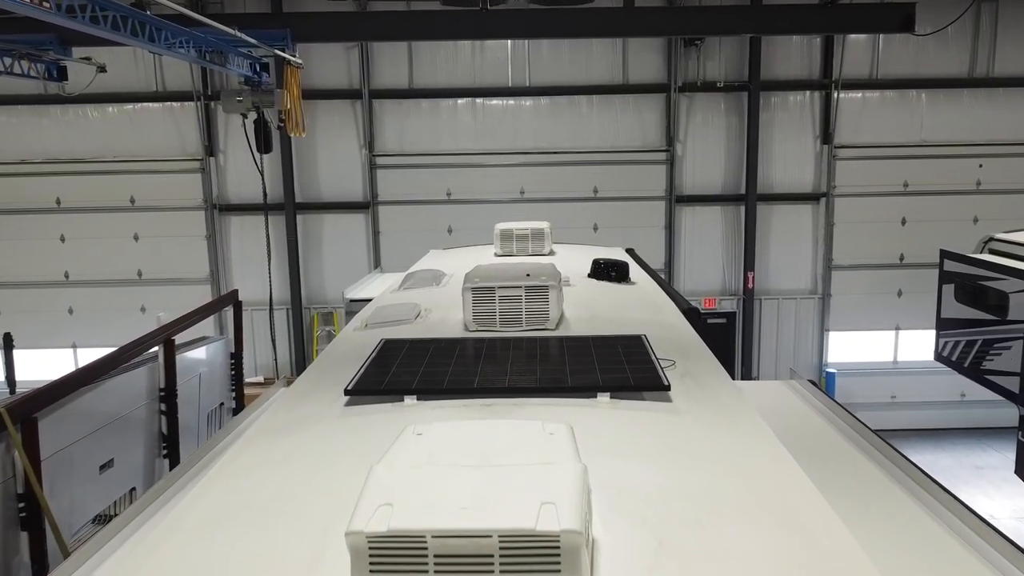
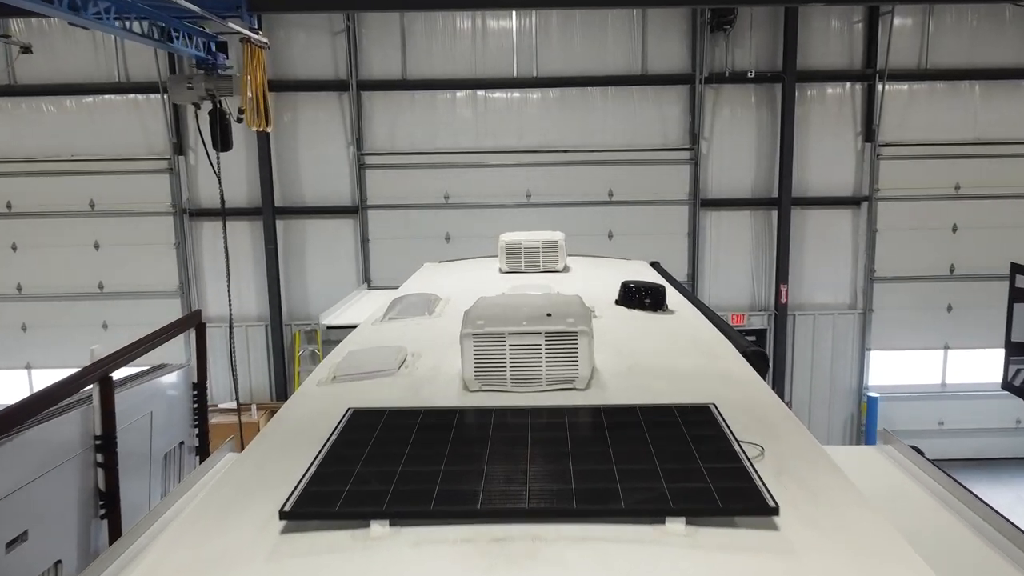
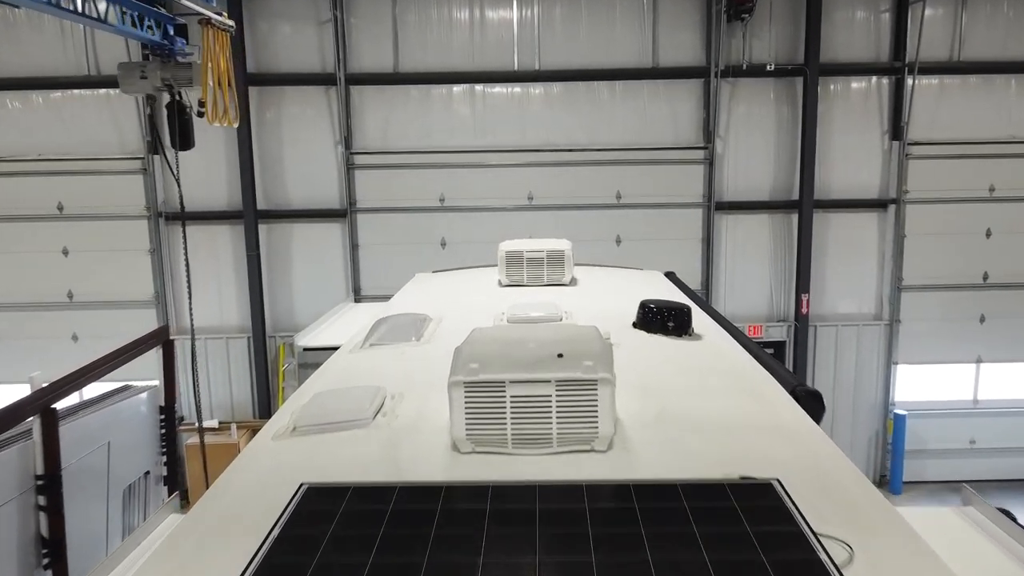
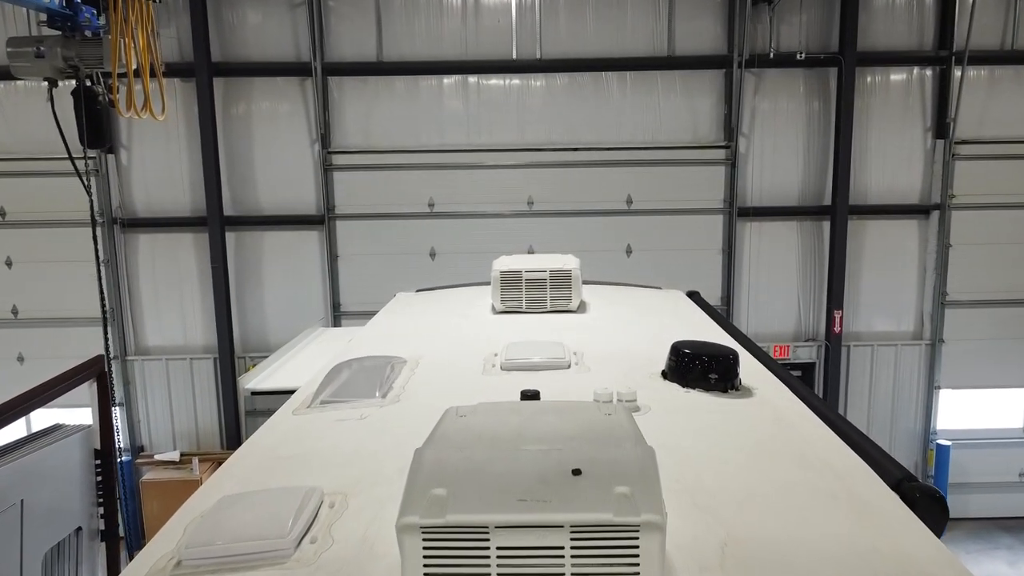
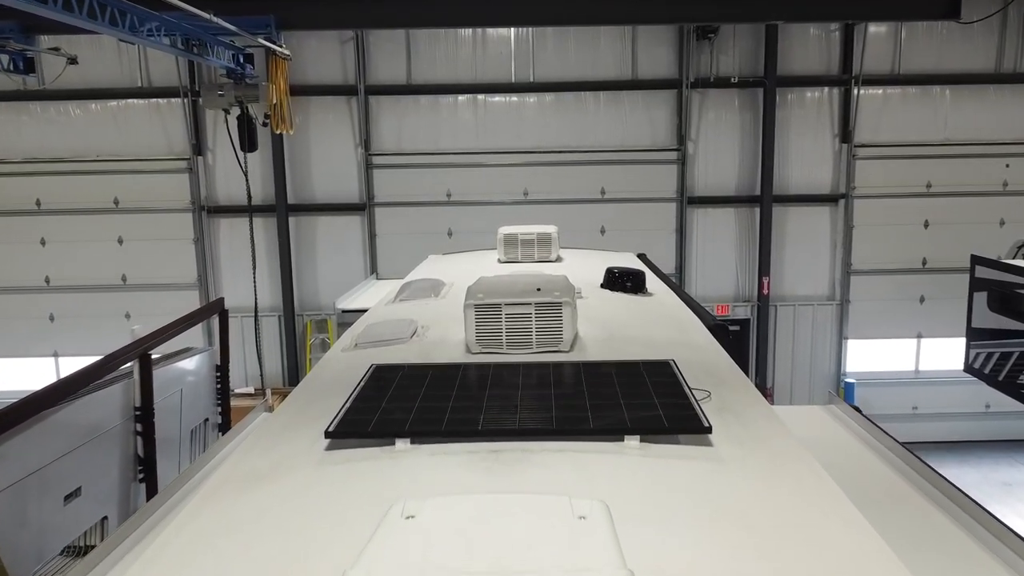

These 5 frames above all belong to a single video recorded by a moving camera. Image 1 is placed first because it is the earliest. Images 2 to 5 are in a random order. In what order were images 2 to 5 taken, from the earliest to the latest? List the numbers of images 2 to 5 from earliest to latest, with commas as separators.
5, 2, 3, 4
